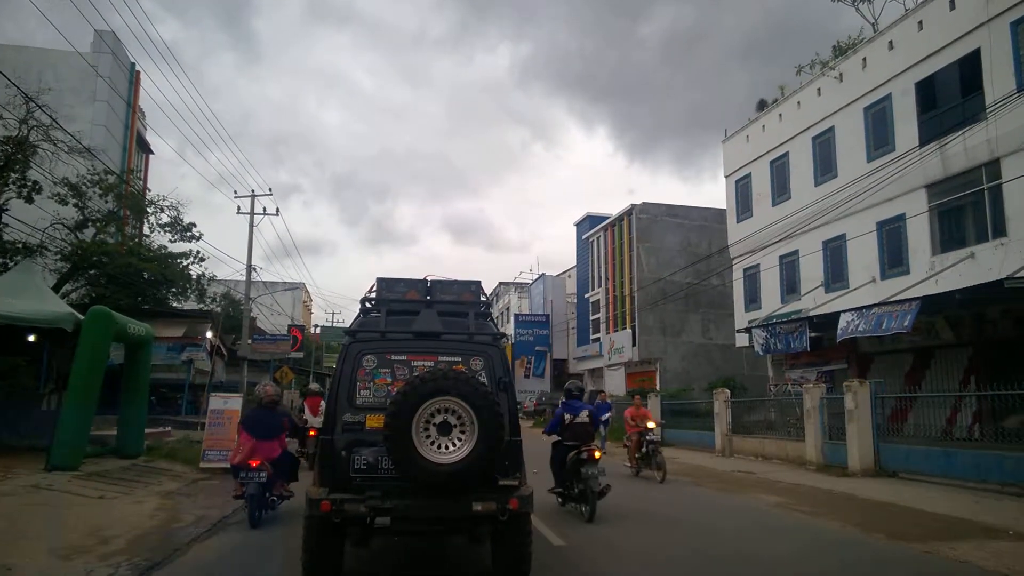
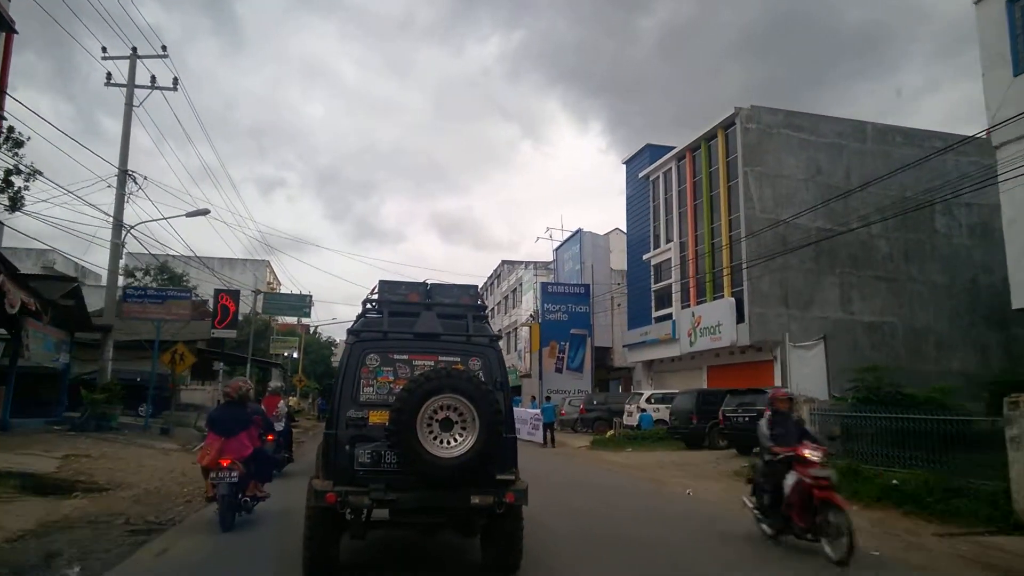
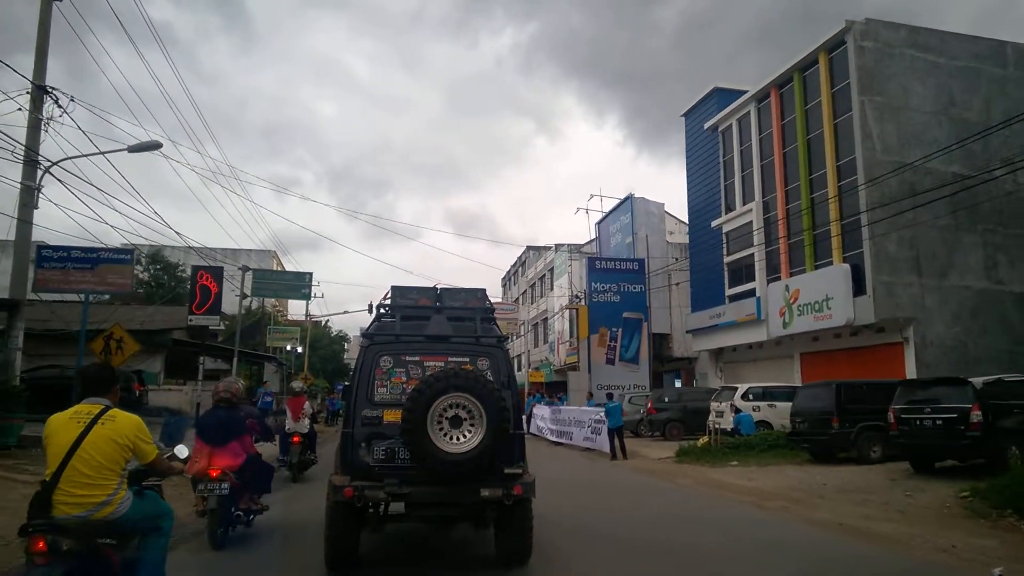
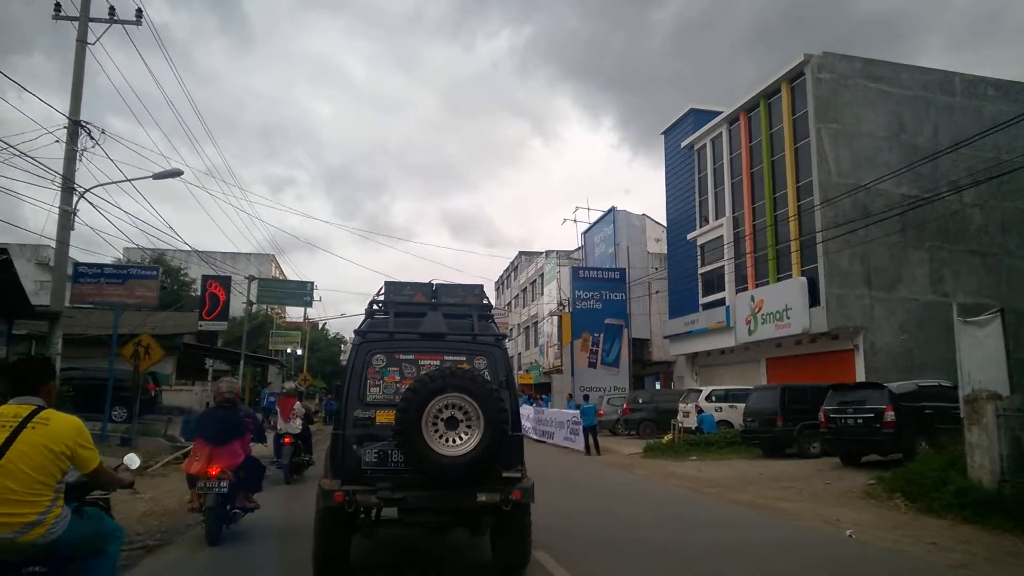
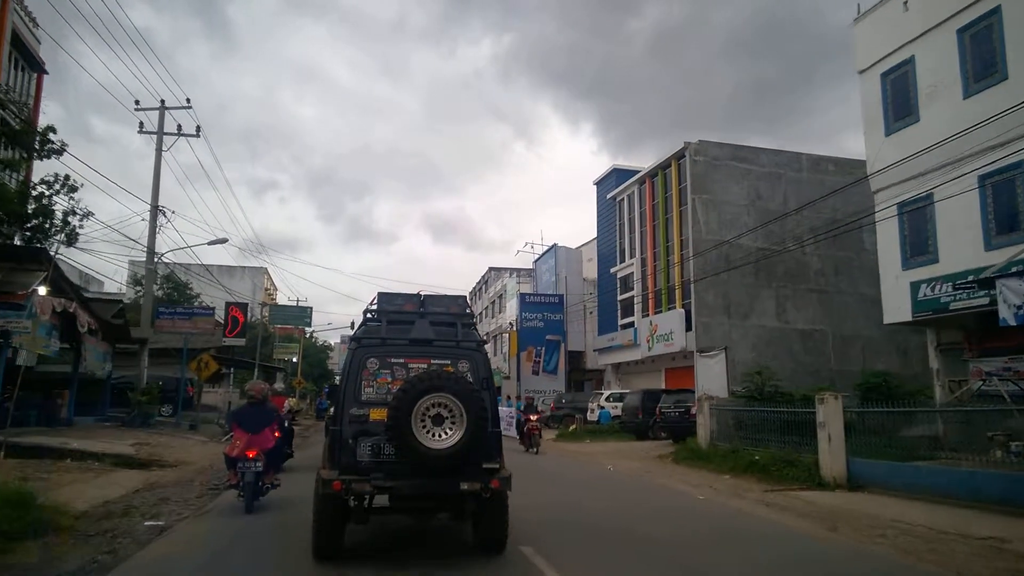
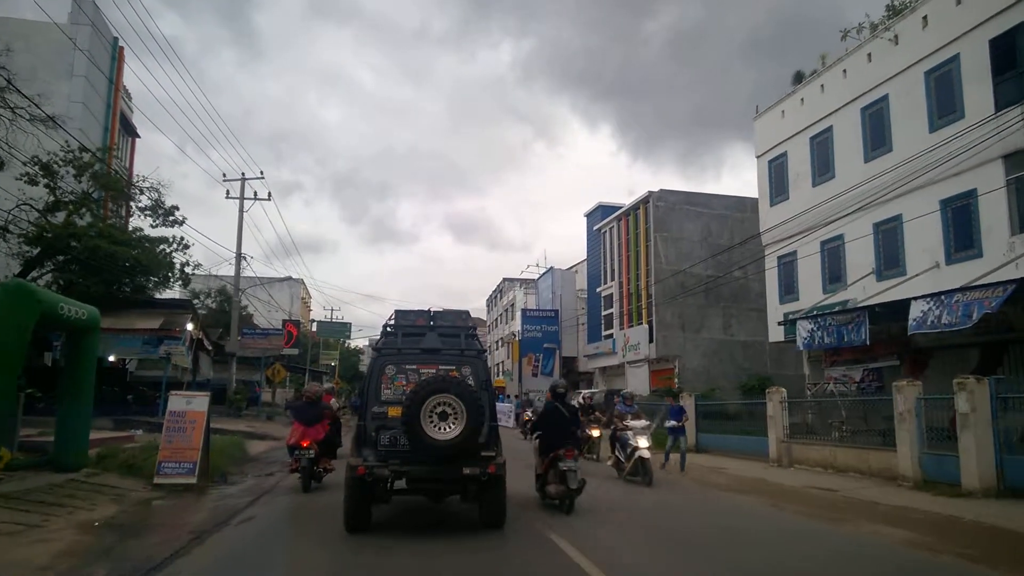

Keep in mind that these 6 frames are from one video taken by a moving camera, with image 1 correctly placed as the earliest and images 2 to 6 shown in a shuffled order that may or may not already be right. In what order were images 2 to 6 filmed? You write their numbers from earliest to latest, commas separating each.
6, 5, 2, 4, 3
